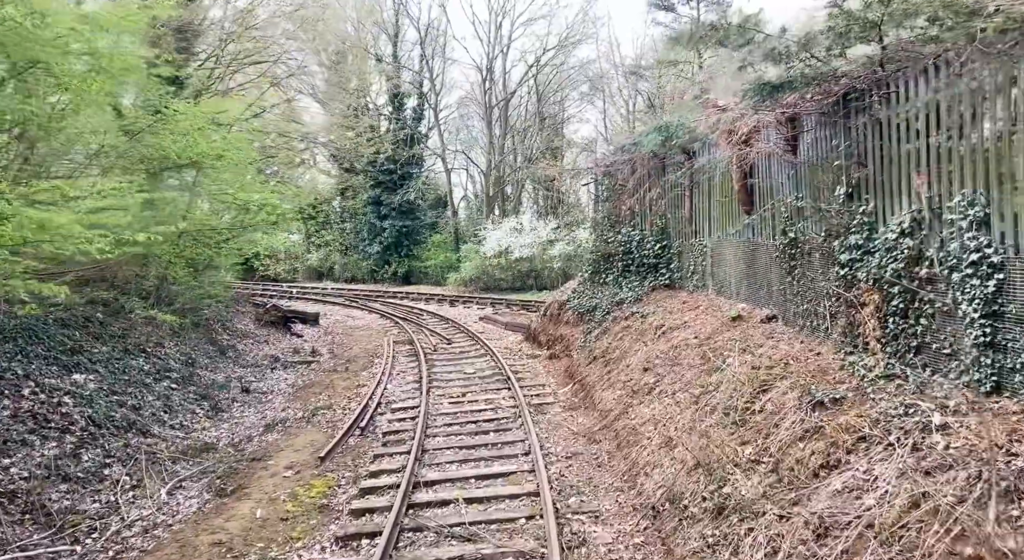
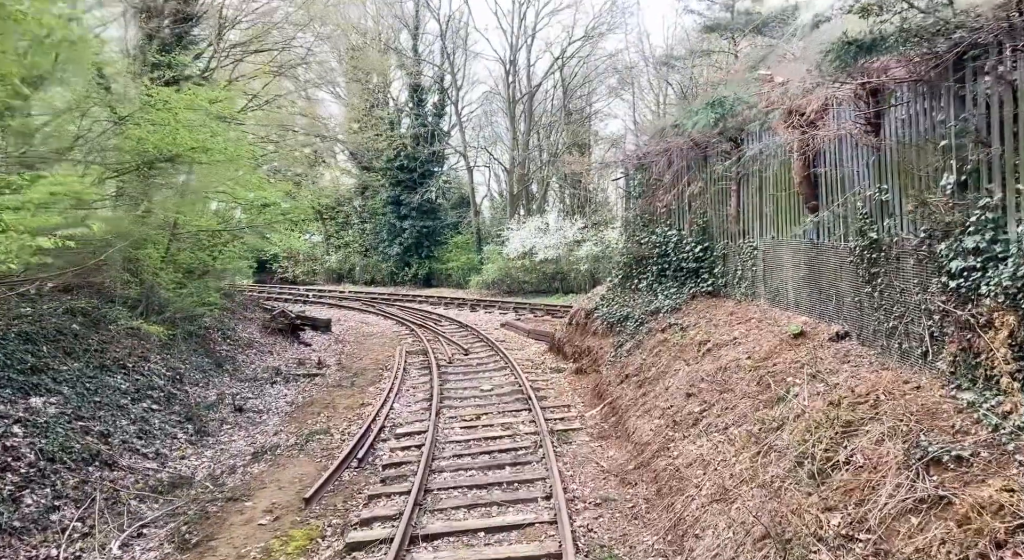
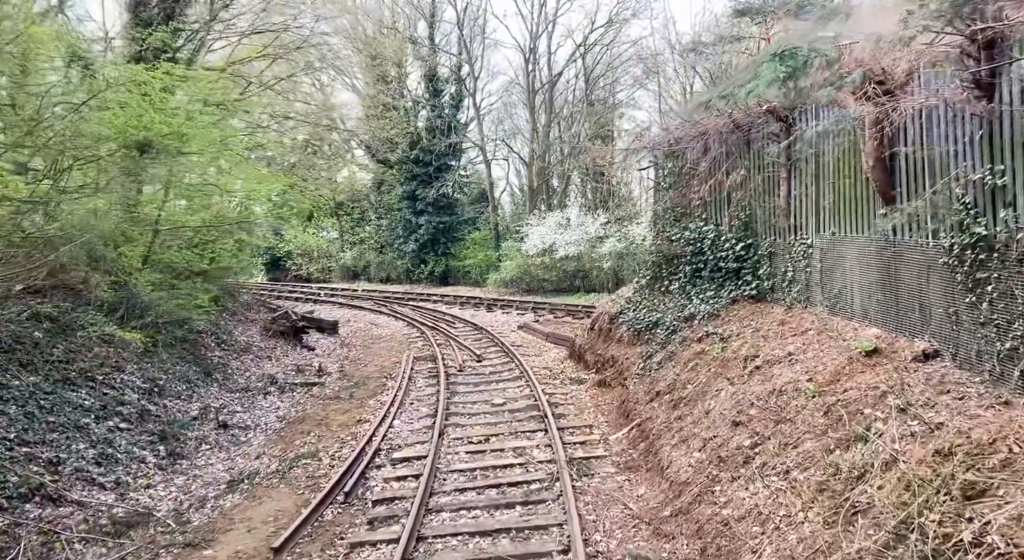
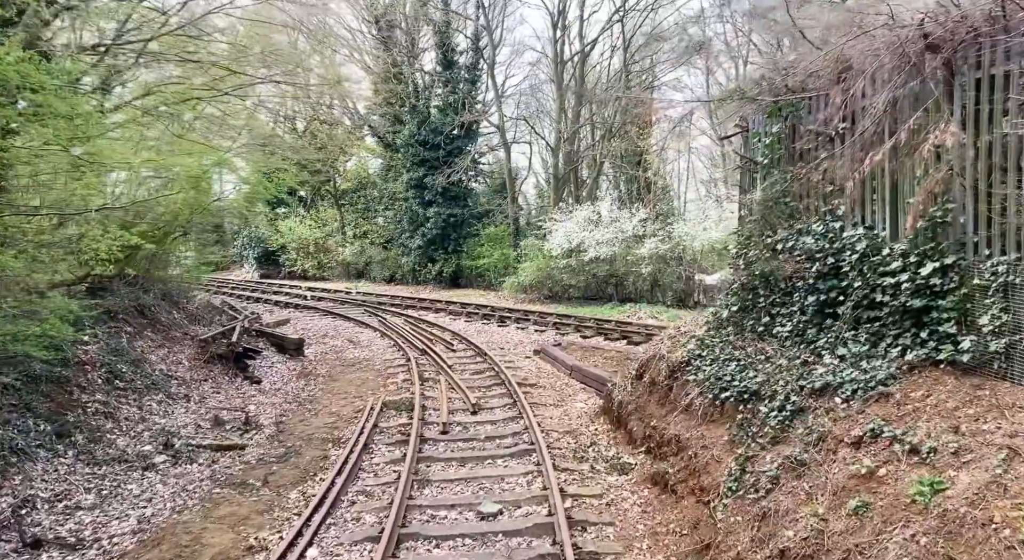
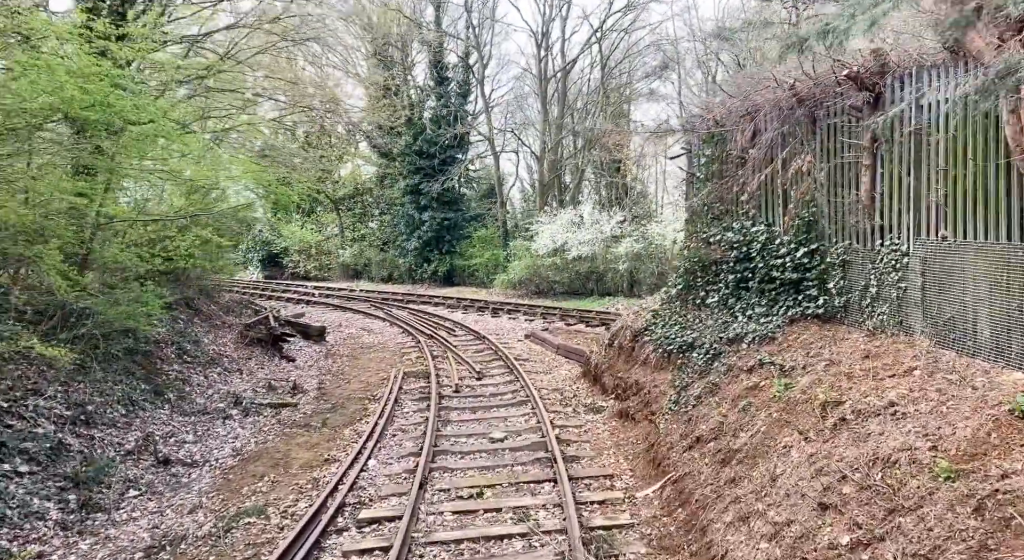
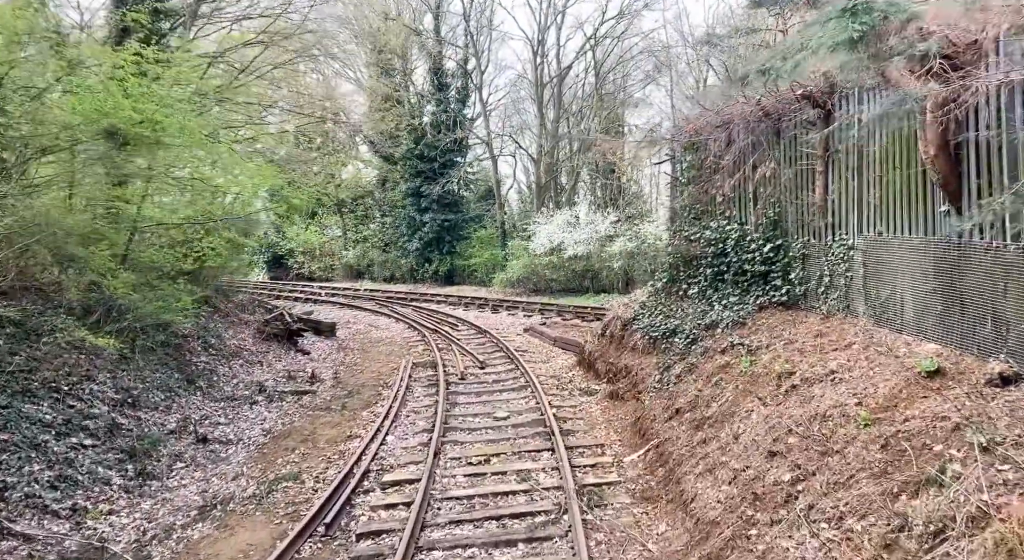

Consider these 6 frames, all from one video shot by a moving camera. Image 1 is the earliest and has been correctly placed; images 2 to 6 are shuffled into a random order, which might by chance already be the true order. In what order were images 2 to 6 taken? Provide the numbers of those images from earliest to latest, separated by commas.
2, 3, 6, 5, 4
